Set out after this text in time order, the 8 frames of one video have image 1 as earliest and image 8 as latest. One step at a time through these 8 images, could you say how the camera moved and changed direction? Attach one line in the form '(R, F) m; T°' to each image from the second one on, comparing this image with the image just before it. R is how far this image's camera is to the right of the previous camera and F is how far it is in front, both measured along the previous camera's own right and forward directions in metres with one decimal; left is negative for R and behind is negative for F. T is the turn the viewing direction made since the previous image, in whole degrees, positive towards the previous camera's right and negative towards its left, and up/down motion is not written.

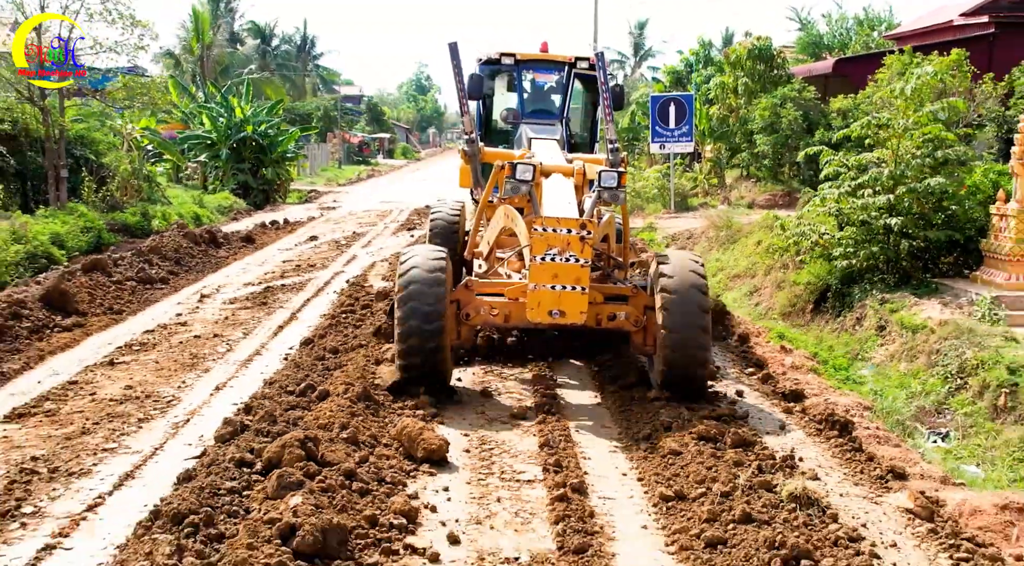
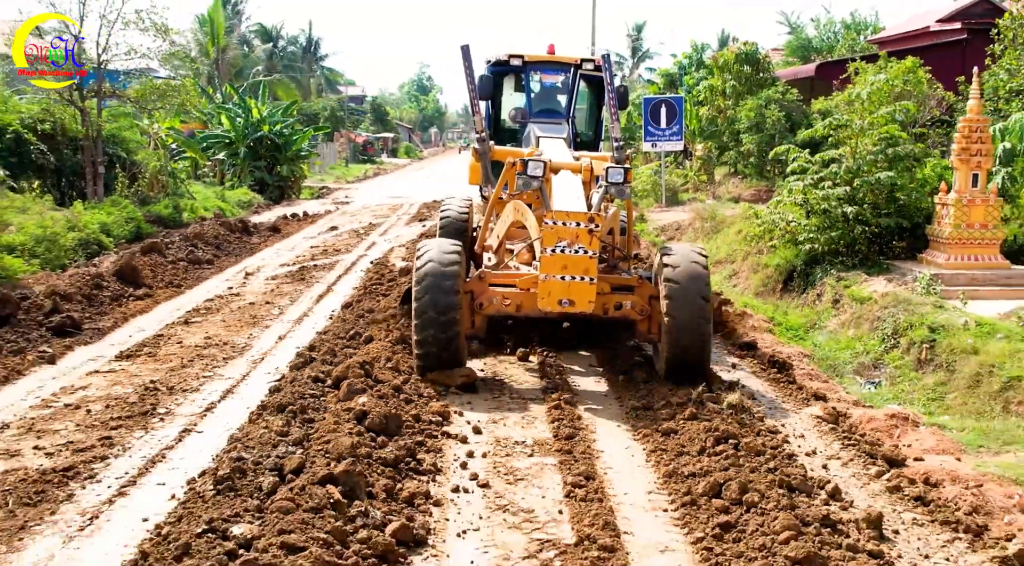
(0.0, -1.8) m; 0°
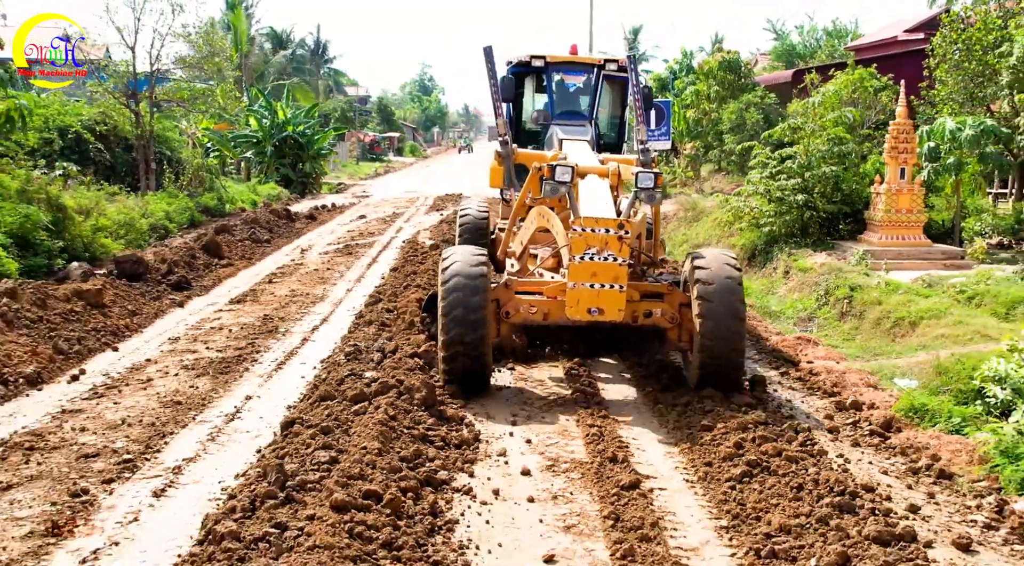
(-0.1, -3.0) m; 0°
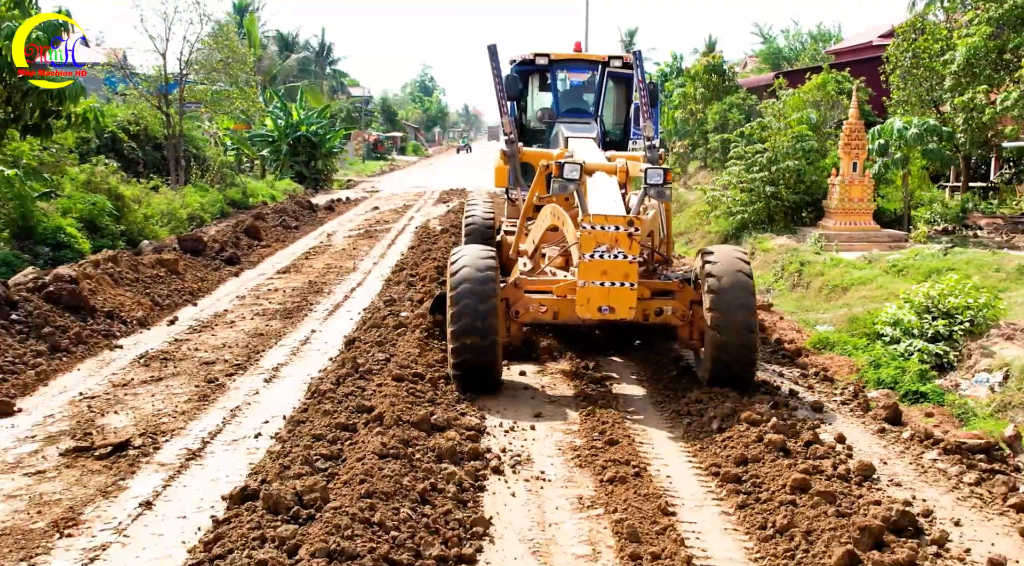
(0.0, -2.4) m; 0°
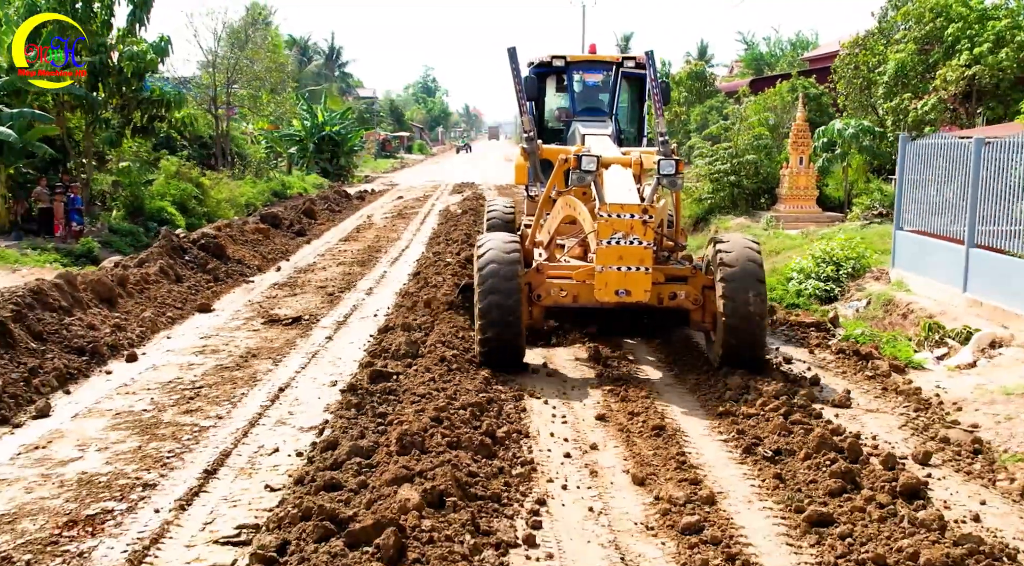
(-0.2, -4.2) m; 0°
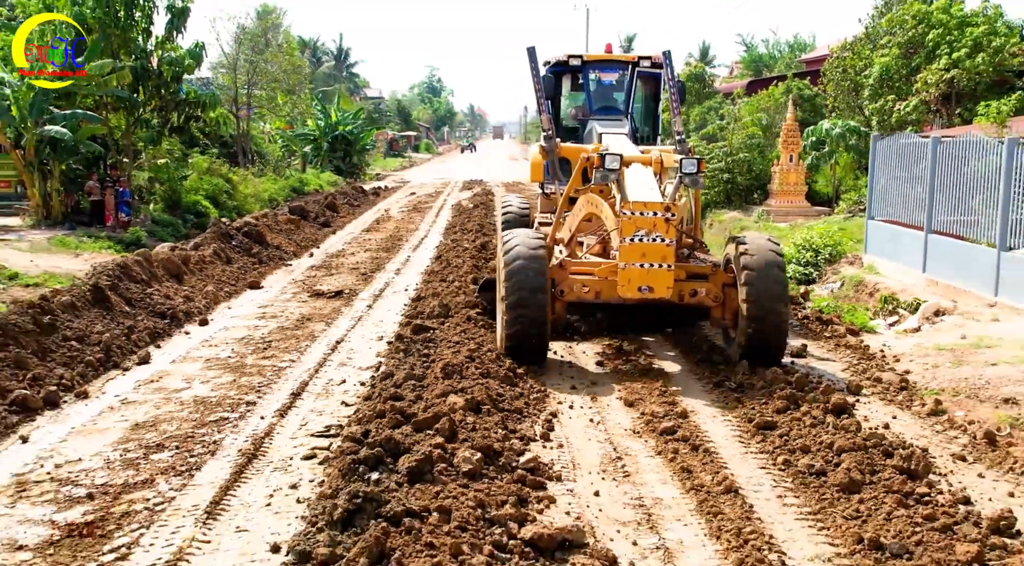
(-0.1, -1.6) m; 0°
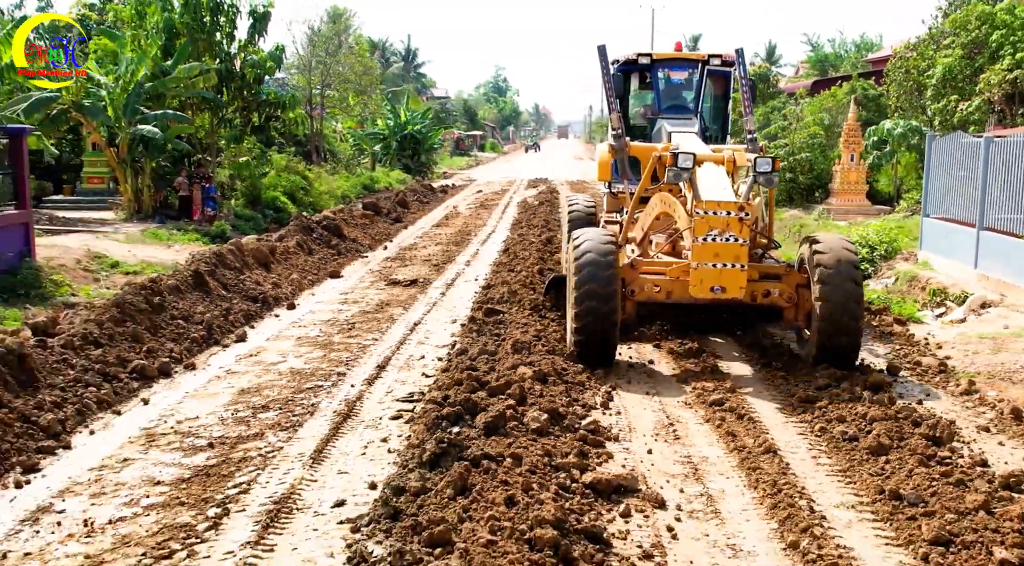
(0.0, -0.8) m; -3°
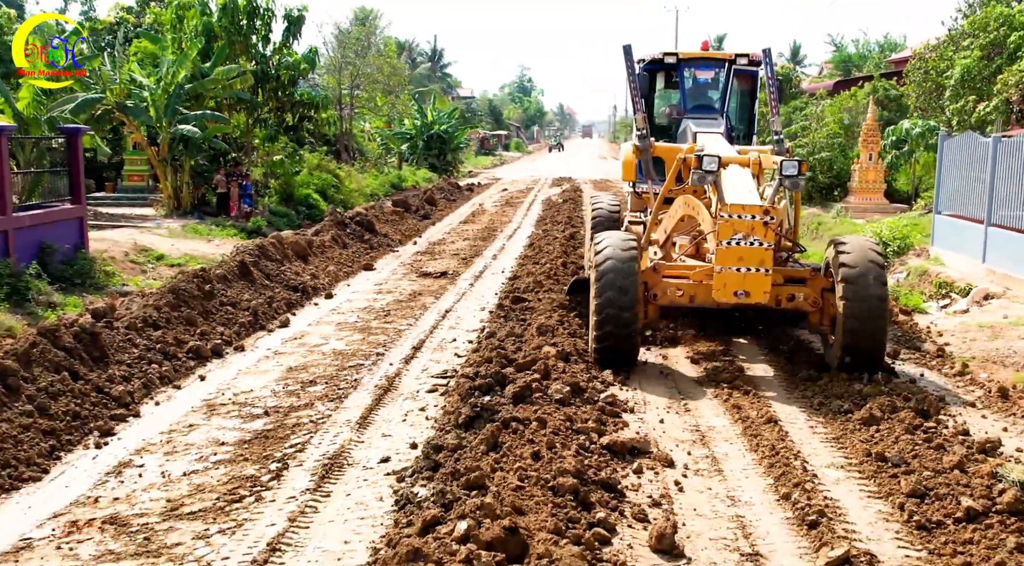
(0.0, -0.7) m; -1°
